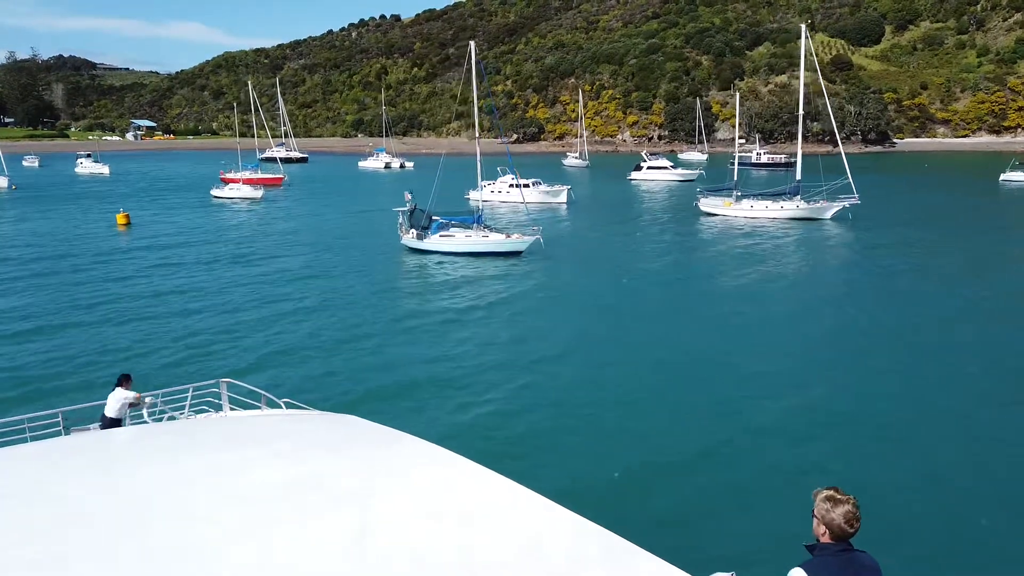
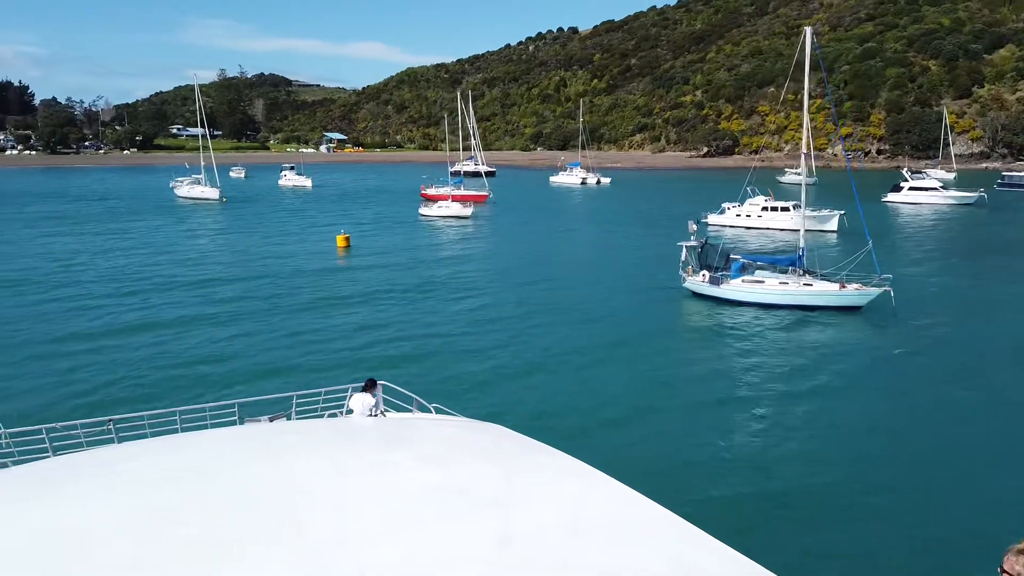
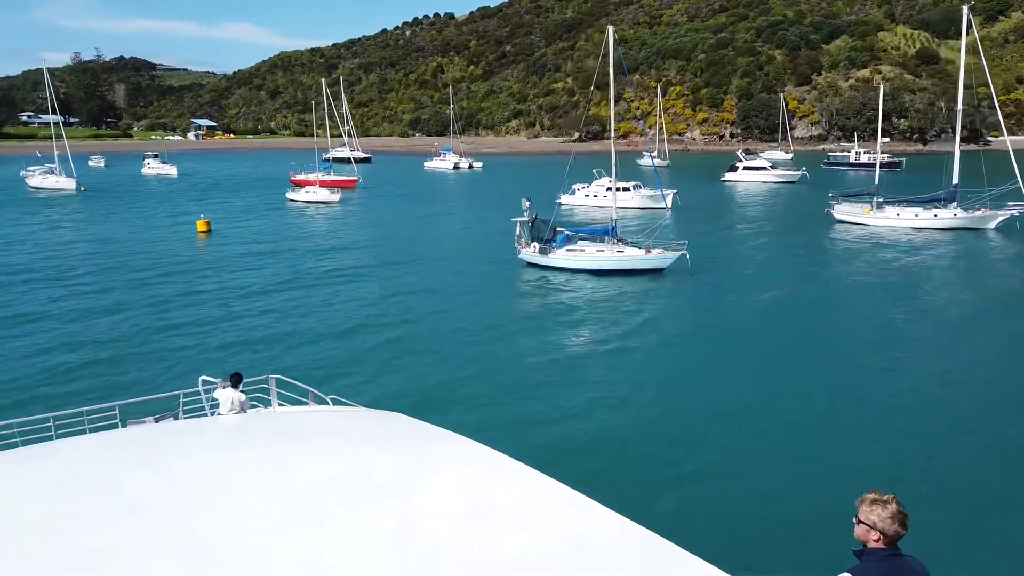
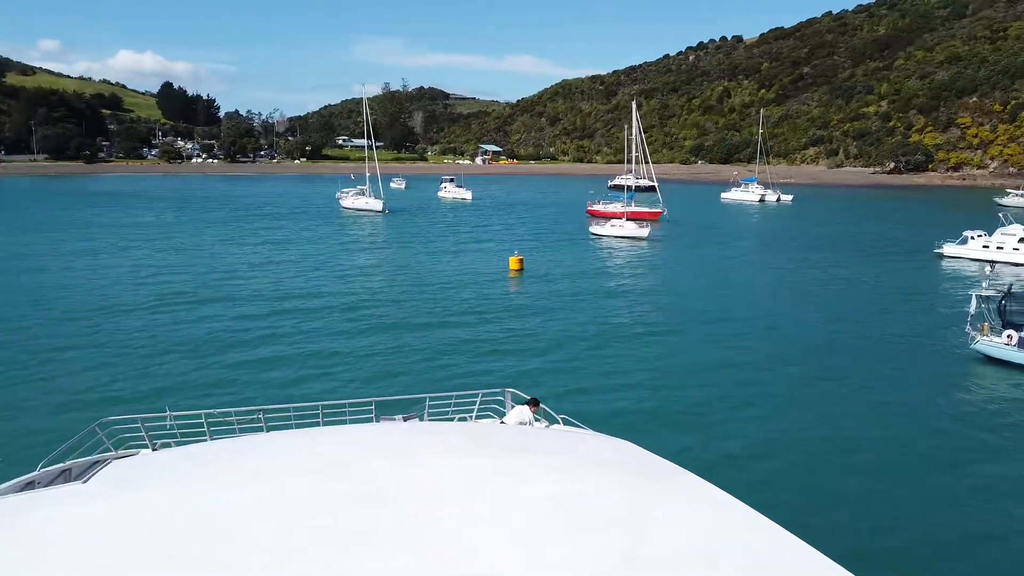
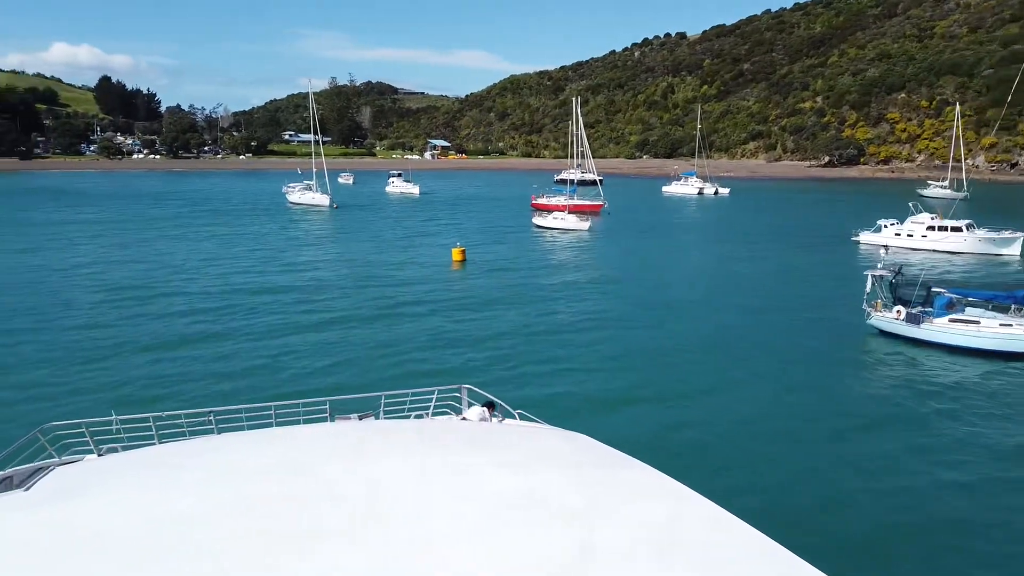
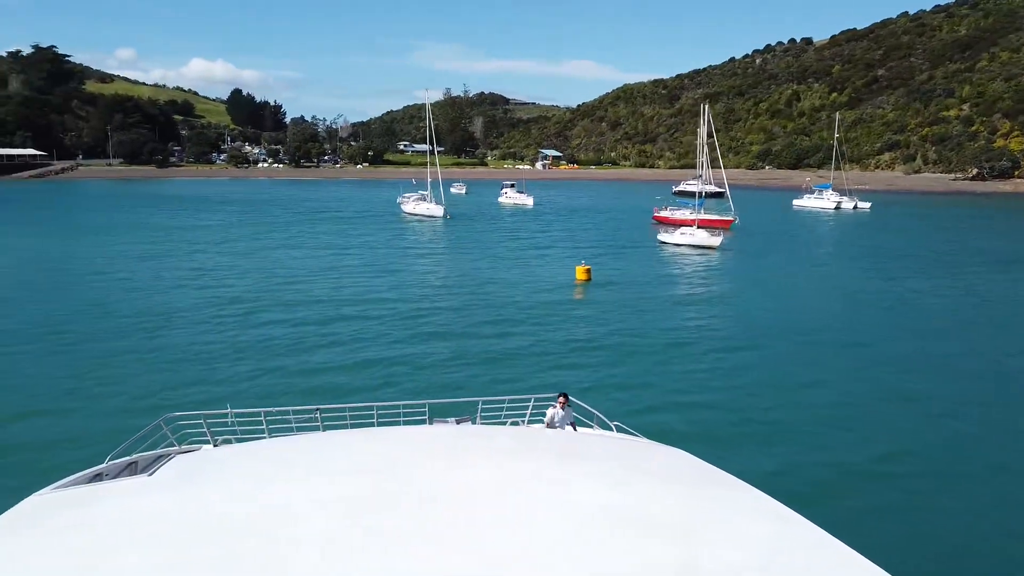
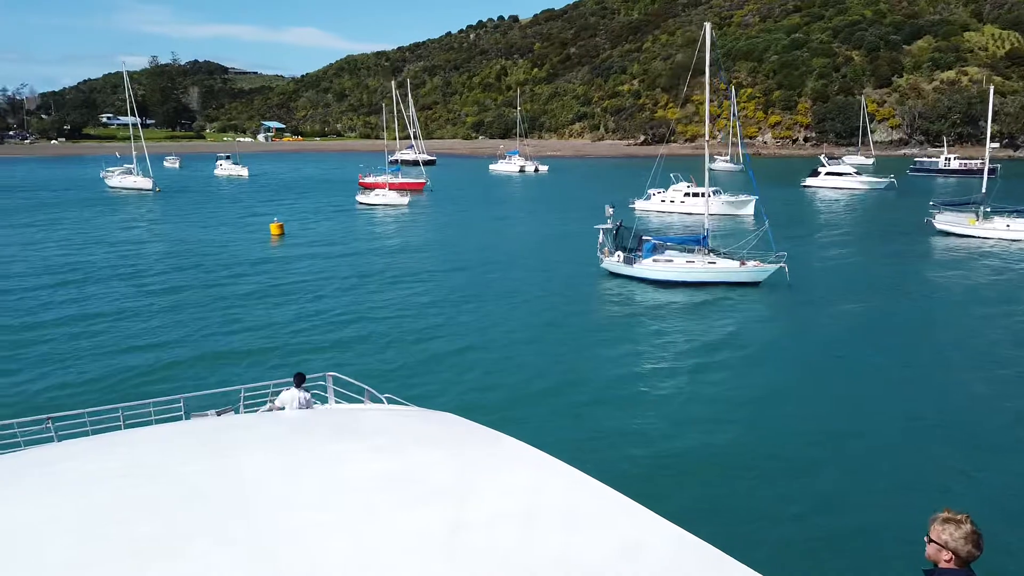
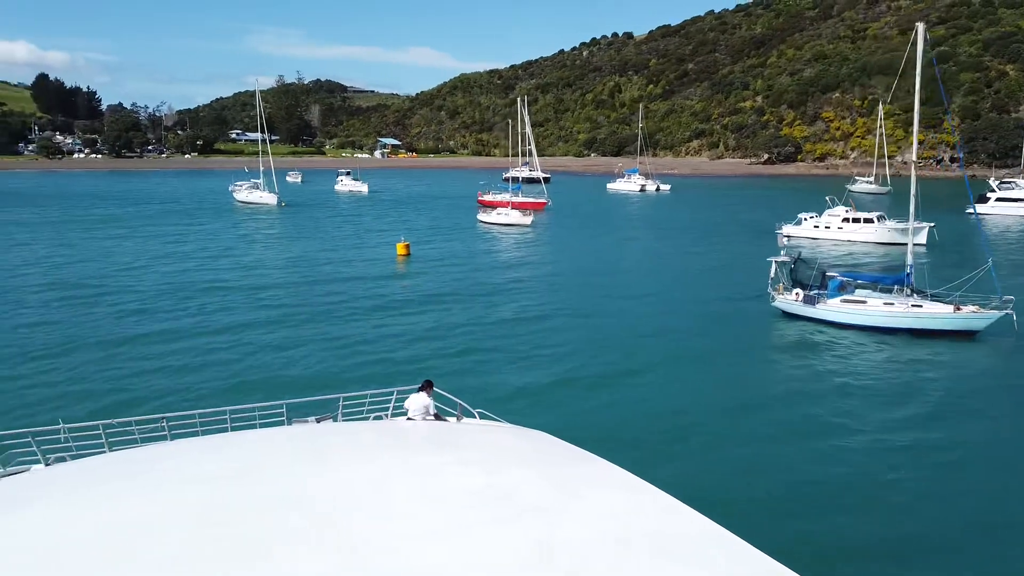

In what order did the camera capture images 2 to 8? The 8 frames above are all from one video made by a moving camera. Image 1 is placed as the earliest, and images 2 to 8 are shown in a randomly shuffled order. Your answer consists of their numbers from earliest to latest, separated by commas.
3, 7, 2, 8, 5, 4, 6
